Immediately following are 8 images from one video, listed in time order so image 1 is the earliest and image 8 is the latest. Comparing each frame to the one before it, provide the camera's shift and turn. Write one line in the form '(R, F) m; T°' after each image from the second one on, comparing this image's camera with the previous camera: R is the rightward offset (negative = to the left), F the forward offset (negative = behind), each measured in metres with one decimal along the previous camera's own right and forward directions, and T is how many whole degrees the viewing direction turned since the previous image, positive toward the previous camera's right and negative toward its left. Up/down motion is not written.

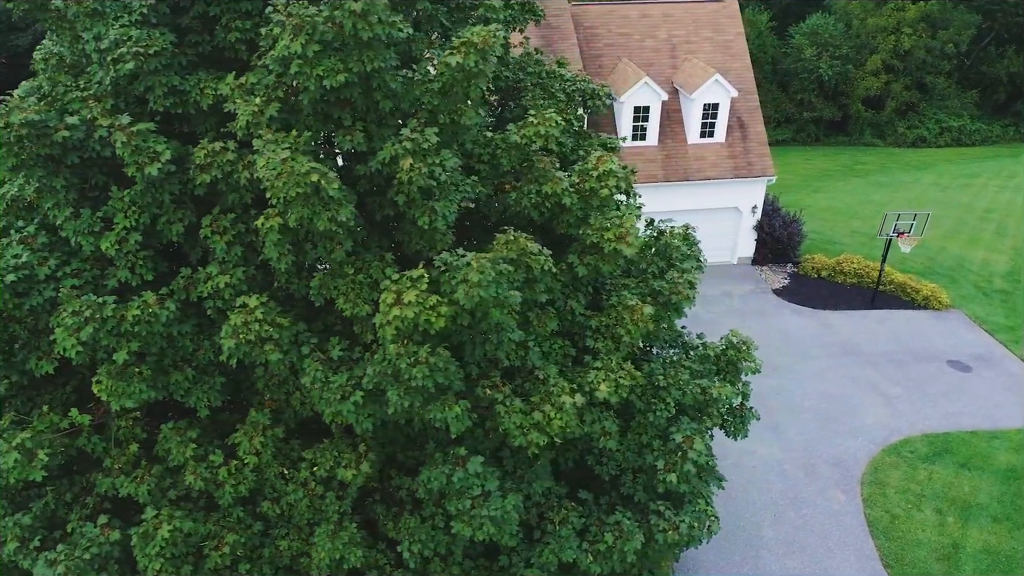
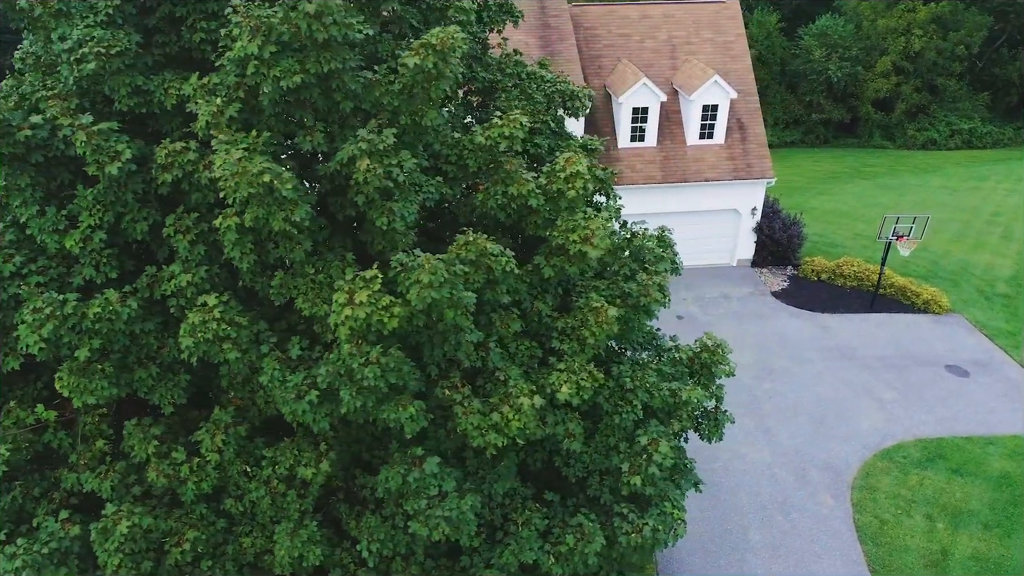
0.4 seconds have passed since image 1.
(+0.5, 0.0) m; -1°
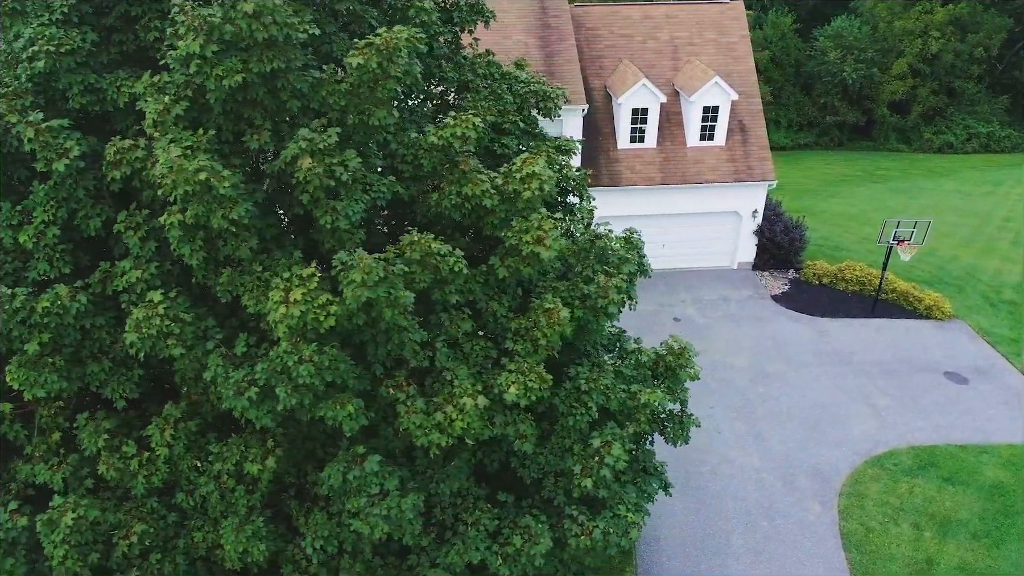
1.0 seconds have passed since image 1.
(+0.7, 0.0) m; -1°
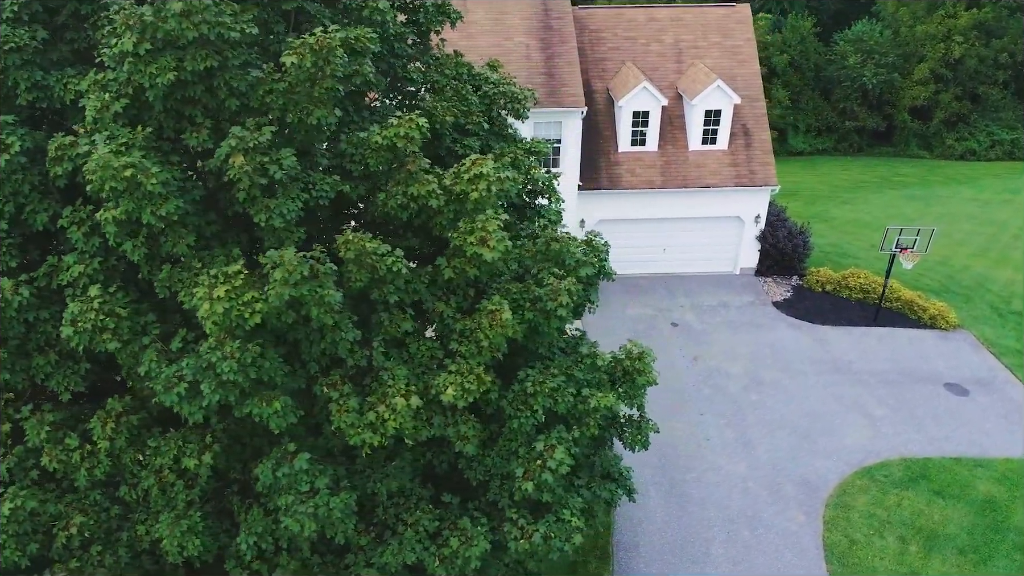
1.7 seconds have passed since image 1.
(+0.9, 0.0) m; -2°
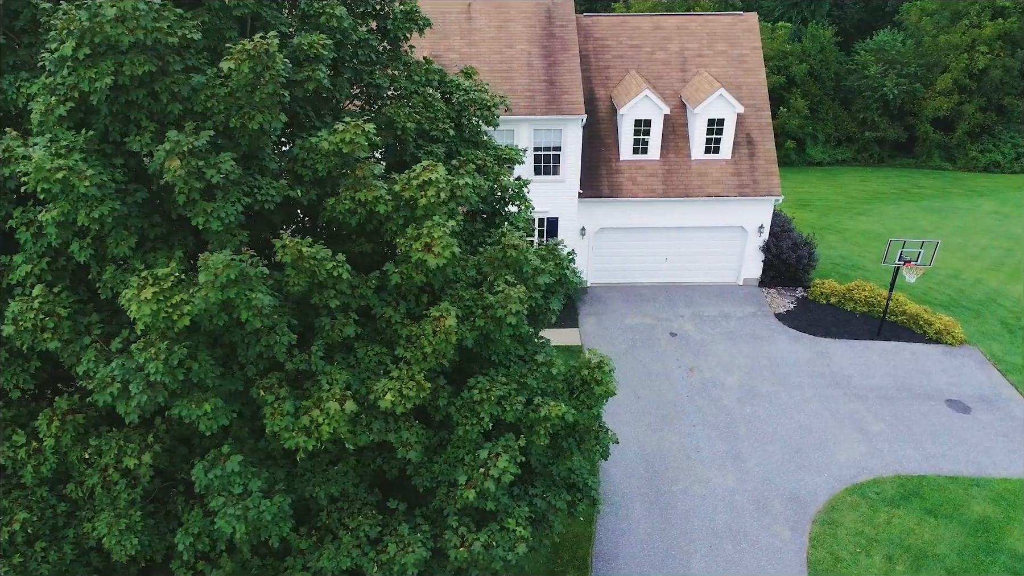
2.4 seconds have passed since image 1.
(+0.9, 0.0) m; -2°
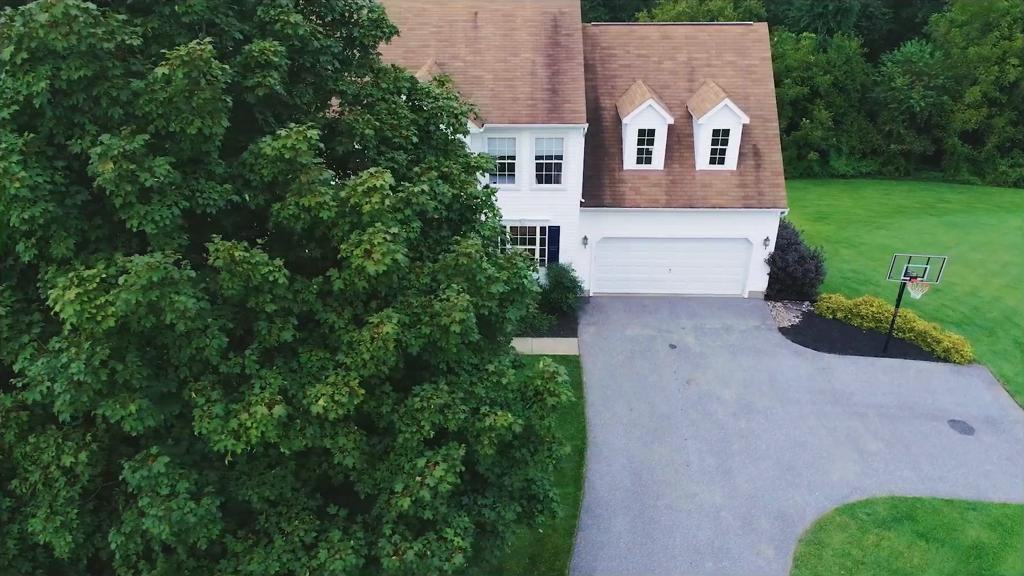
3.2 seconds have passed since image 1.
(+1.0, +0.1) m; -2°
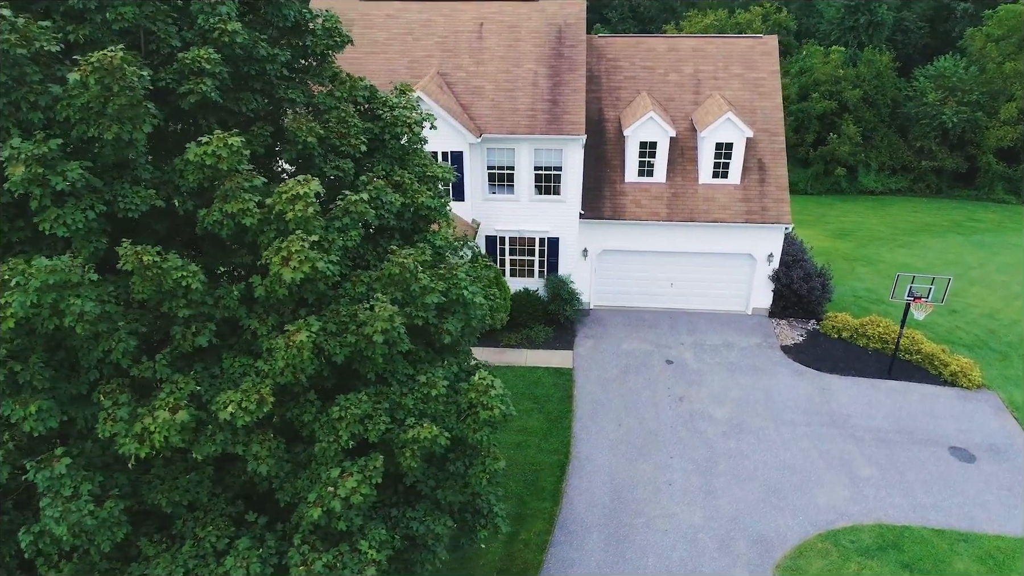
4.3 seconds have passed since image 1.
(+1.3, +0.1) m; -3°
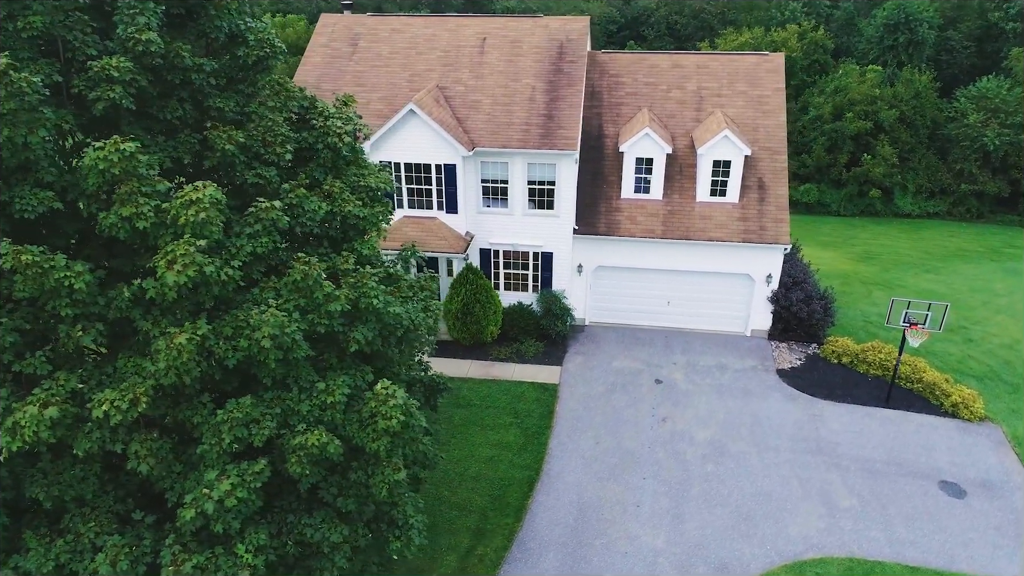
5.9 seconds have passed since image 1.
(+1.8, +0.1) m; -4°
